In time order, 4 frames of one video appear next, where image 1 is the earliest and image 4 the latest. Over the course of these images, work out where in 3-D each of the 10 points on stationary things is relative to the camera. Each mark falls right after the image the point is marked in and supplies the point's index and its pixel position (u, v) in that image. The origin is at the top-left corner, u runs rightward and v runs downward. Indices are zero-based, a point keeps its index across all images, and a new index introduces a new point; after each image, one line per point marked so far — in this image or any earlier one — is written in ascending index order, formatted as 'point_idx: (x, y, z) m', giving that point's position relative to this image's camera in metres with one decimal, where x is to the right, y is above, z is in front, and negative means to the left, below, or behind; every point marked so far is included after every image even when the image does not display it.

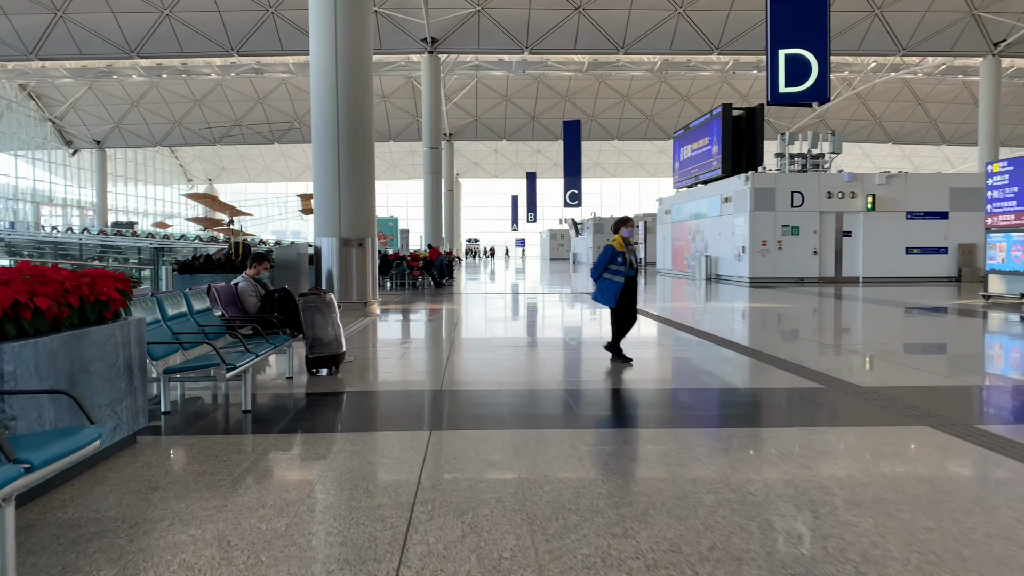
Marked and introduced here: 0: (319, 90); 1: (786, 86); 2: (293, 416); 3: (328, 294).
0: (-2.9, +2.9, +11.9) m
1: (+3.7, +2.7, +11.0) m
2: (-1.3, -0.8, +4.8) m
3: (-1.2, 0.0, +5.2) m
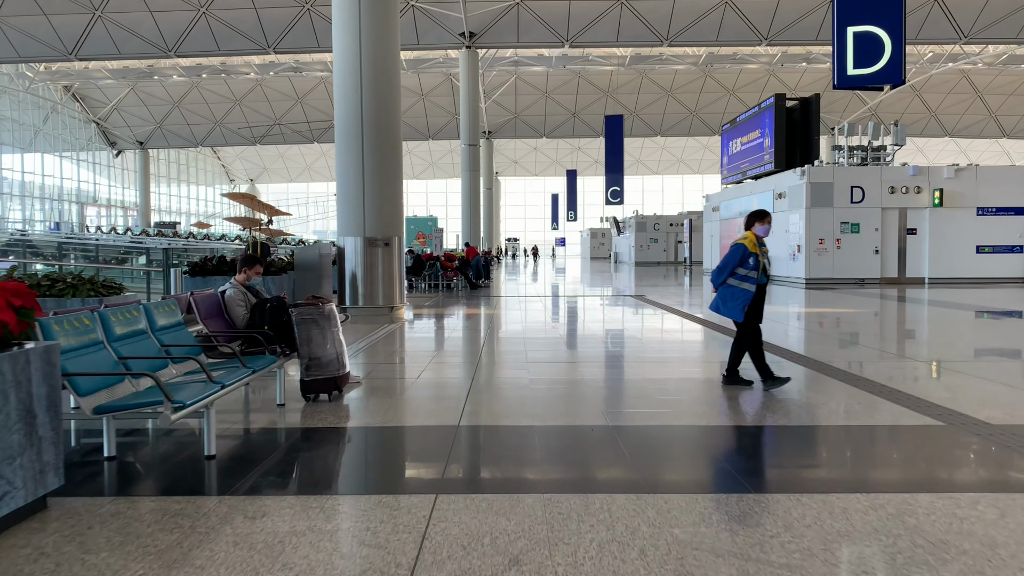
0: (-2.4, +2.9, +11.2) m
1: (+4.2, +2.7, +9.9) m
2: (-1.1, -0.8, +4.0) m
3: (-1.0, -0.1, +4.4) m
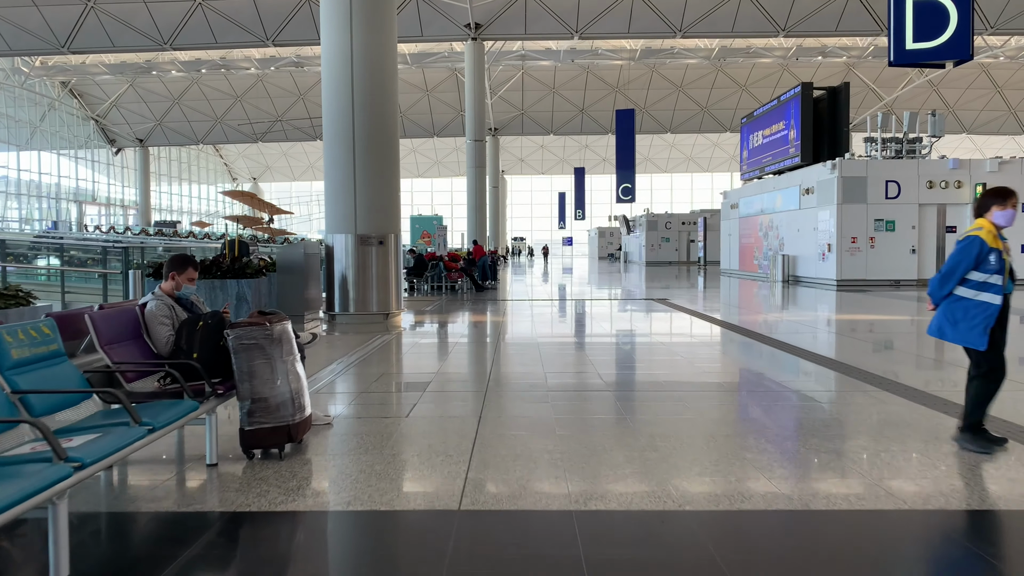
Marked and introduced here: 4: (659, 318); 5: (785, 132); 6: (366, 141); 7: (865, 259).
0: (-2.2, +2.8, +10.0) m
1: (+4.3, +2.6, +8.7) m
2: (-1.0, -0.9, +2.8) m
3: (-0.9, -0.1, +3.2) m
4: (+2.5, -0.5, +13.5) m
5: (+6.5, +3.7, +19.3) m
6: (-1.8, +1.7, +10.0) m
7: (+7.2, +0.6, +16.6) m
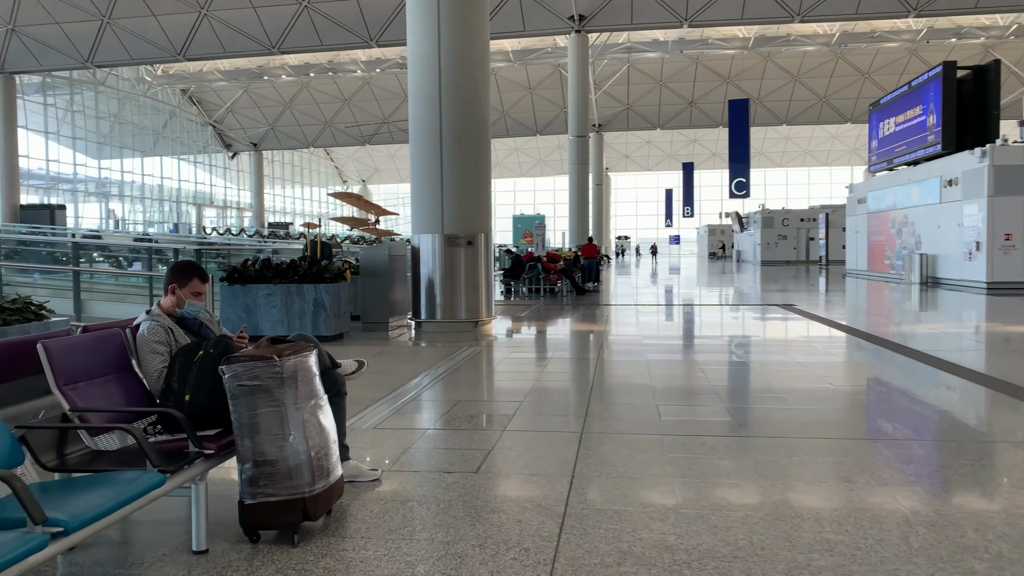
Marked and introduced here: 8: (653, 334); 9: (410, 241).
0: (-1.0, +2.8, +9.3) m
1: (+5.3, +2.6, +7.2) m
2: (-0.8, -0.9, +2.0) m
3: (-0.6, -0.2, +2.3) m
4: (+4.0, -0.6, +12.1) m
5: (+8.8, +3.6, +17.4) m
6: (-0.6, +1.7, +9.2) m
7: (+9.1, +0.5, +14.6) m
8: (+1.8, -0.7, +10.0) m
9: (-1.2, +0.5, +9.5) m
